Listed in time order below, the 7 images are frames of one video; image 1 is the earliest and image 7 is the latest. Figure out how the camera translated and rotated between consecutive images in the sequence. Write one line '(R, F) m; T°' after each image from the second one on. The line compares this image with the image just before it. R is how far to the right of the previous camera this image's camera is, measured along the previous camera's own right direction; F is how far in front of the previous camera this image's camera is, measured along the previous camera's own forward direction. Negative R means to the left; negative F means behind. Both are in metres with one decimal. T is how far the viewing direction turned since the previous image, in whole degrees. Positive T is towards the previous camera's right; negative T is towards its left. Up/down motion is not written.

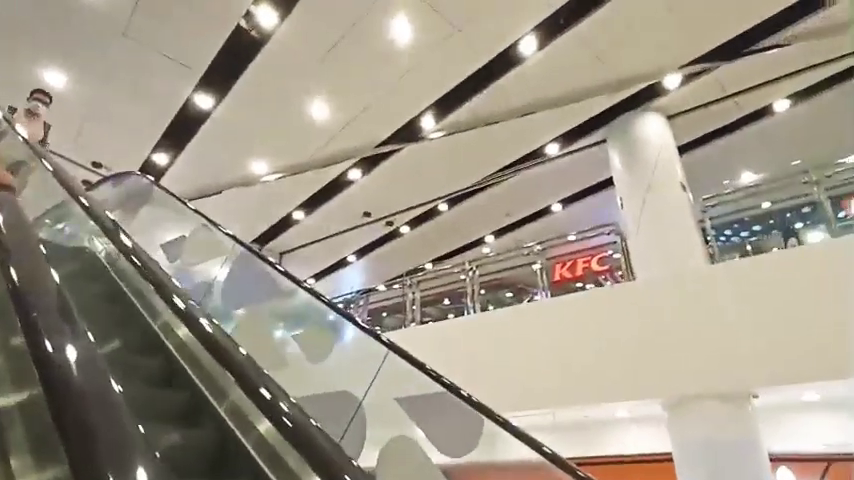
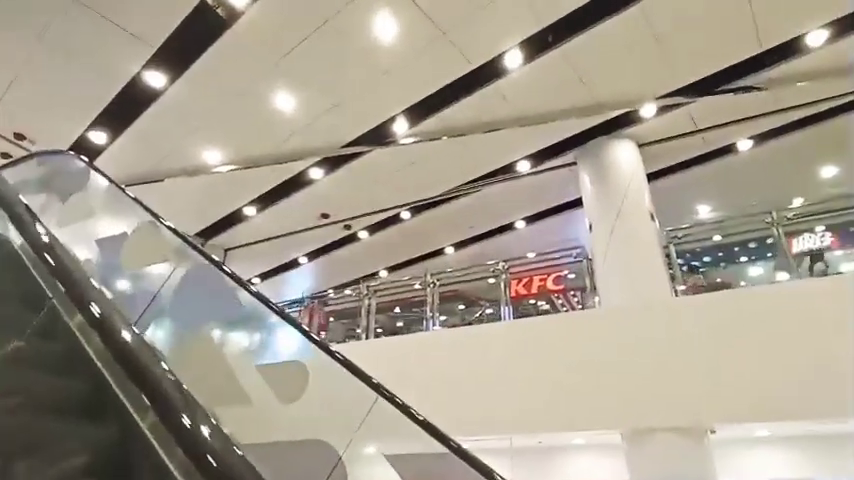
(-0.3, +0.3) m; +7°
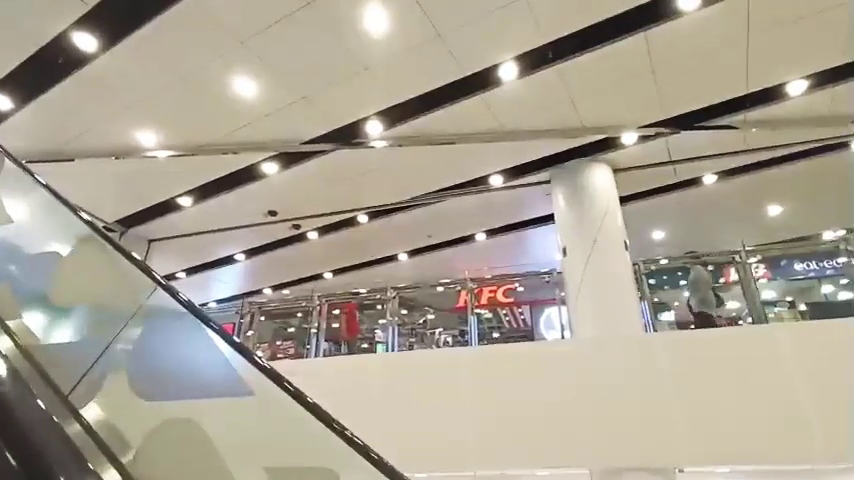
(-0.7, +0.5) m; +10°
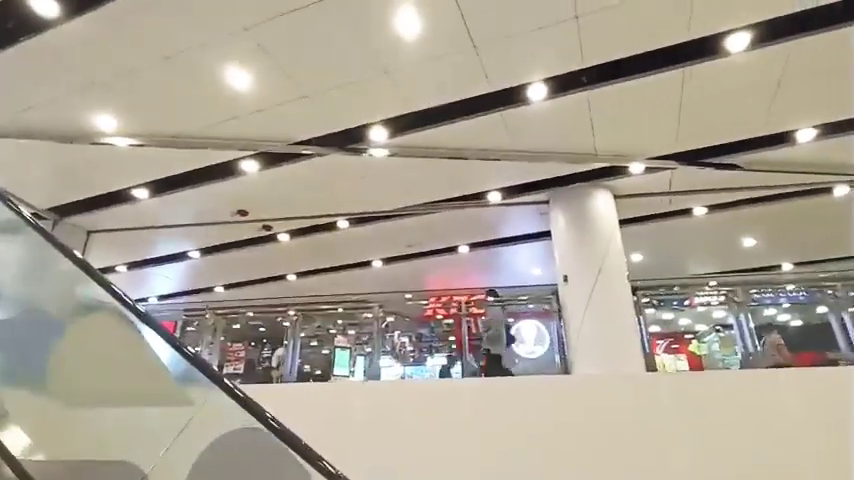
(-0.8, +0.5) m; +9°
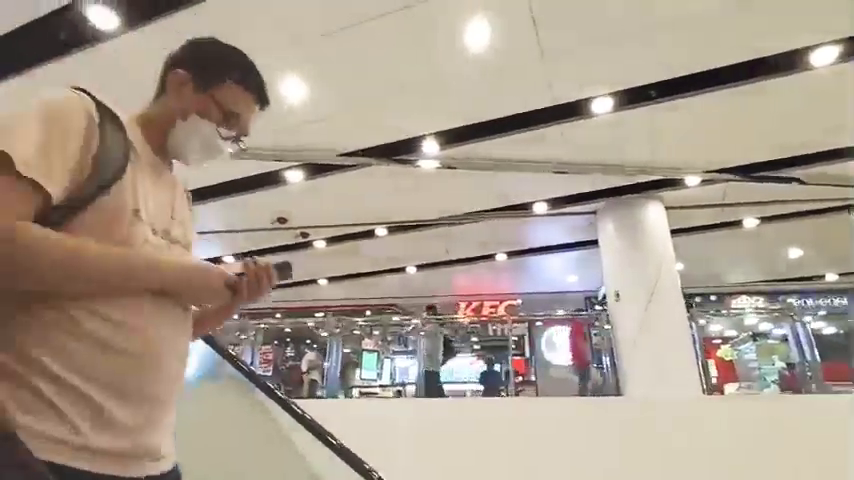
(-0.5, +0.2) m; 0°
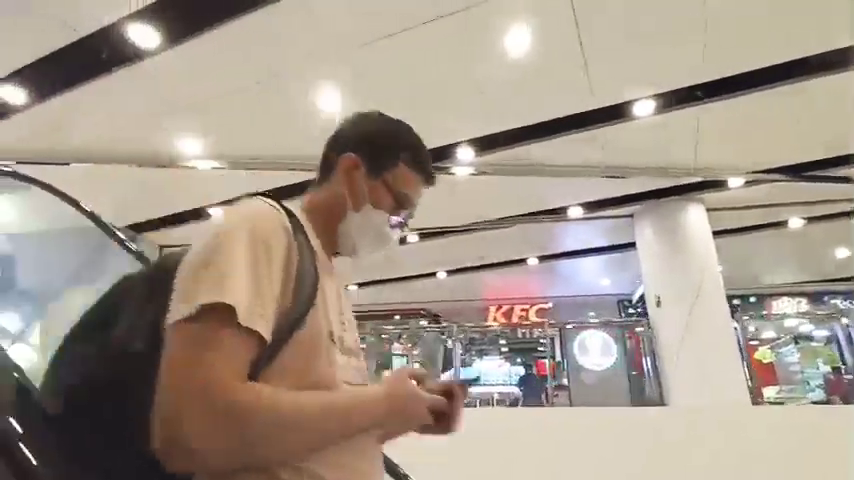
(-0.1, +0.1) m; -2°
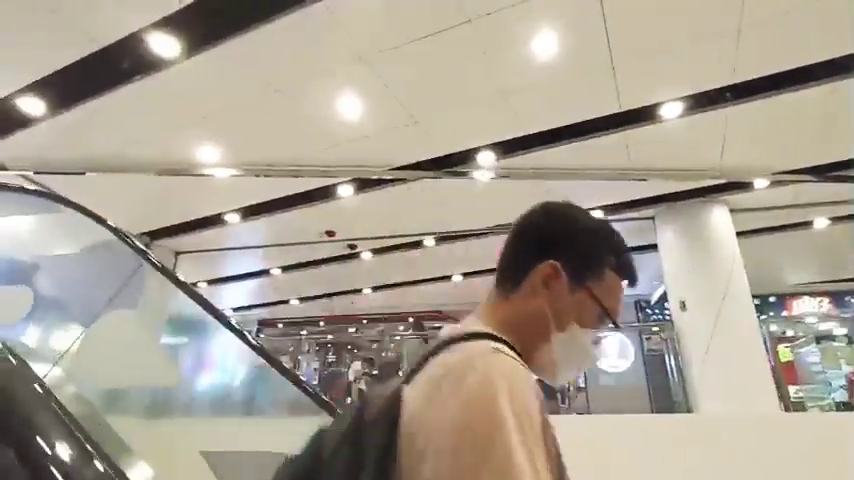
(-0.1, +0.1) m; 0°
